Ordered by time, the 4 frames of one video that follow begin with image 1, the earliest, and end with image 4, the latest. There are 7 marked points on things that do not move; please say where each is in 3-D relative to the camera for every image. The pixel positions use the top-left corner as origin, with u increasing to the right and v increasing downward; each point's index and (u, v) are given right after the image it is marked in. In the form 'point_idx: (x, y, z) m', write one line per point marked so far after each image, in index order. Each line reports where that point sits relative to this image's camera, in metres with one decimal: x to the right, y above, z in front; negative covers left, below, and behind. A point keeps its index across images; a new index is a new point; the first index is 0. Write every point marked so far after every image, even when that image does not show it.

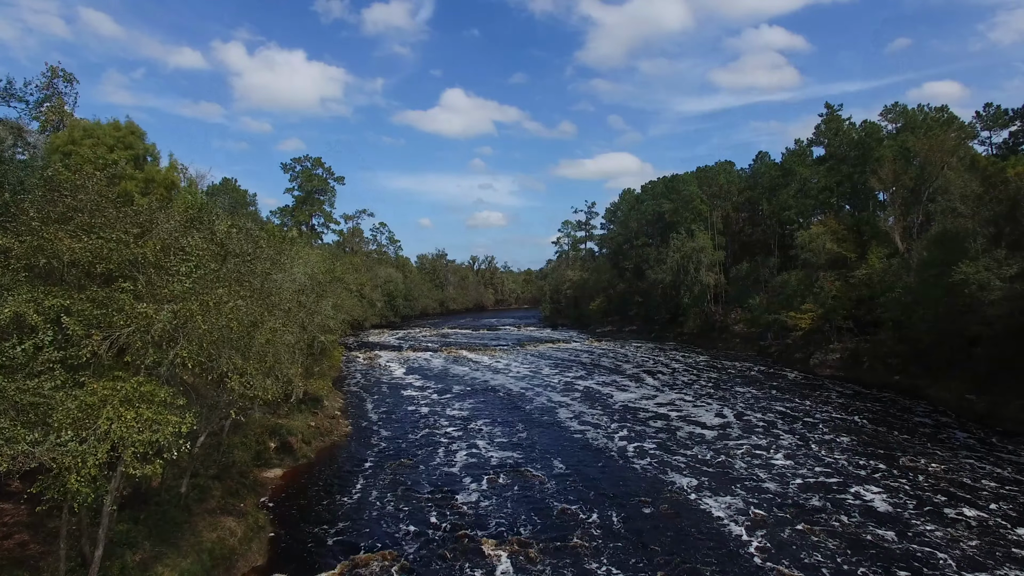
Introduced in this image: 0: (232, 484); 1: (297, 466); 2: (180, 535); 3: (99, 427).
0: (-7.6, -5.3, +15.3) m
1: (-7.3, -6.0, +19.0) m
2: (-6.8, -5.1, +11.5) m
3: (-5.3, -1.8, +7.2) m
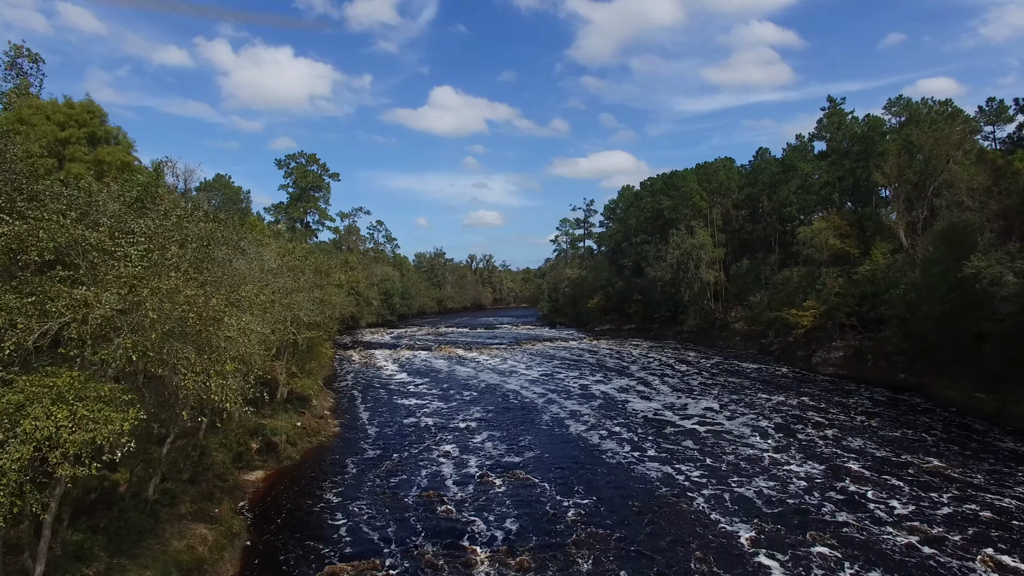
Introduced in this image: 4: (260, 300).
0: (-7.9, -5.1, +14.4) m
1: (-7.5, -5.8, +18.1) m
2: (-7.1, -4.9, +10.7) m
3: (-5.5, -1.6, +6.3) m
4: (-6.8, -0.3, +15.2) m
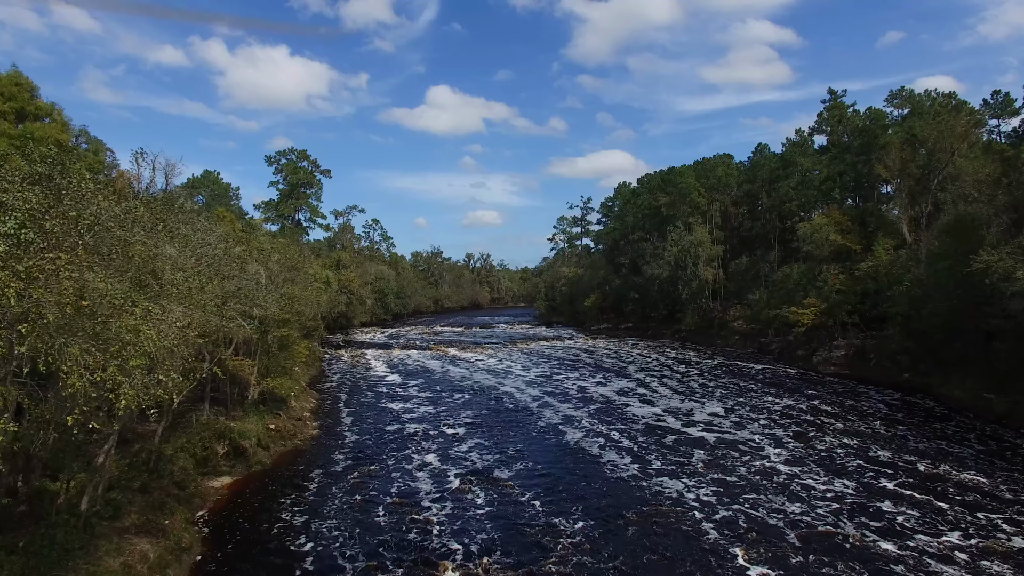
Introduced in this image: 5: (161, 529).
0: (-8.4, -5.0, +13.3) m
1: (-8.0, -5.6, +17.0) m
2: (-7.6, -4.7, +9.6) m
3: (-6.1, -1.4, +5.2) m
4: (-7.3, -0.1, +14.1) m
5: (-7.6, -5.2, +12.2) m
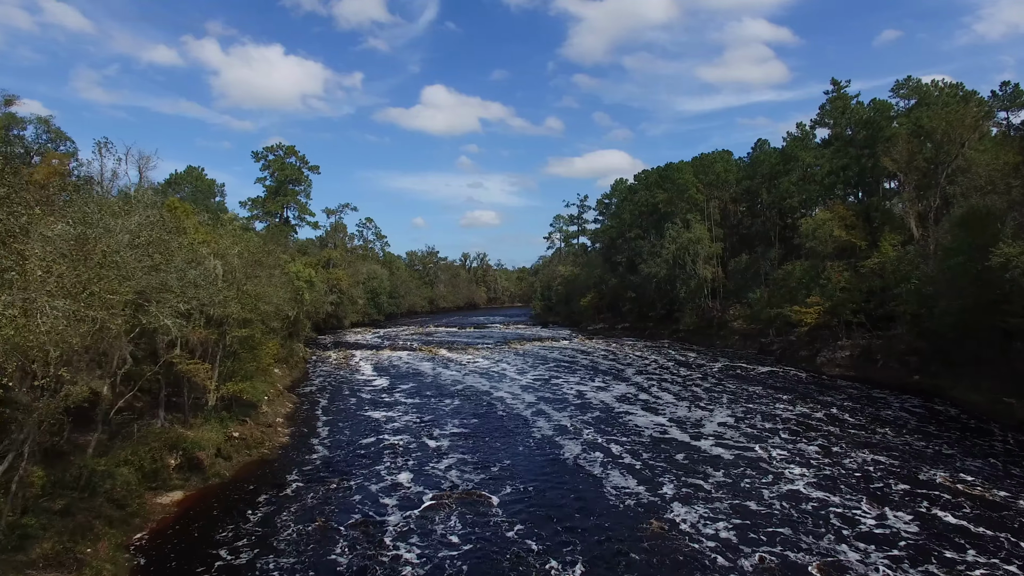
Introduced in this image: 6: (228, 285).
0: (-8.9, -4.9, +11.7) m
1: (-8.6, -5.5, +15.4) m
2: (-8.1, -4.6, +8.0) m
3: (-6.6, -1.3, +3.6) m
4: (-7.9, 0.0, +12.5) m
5: (-8.2, -5.1, +10.6) m
6: (-9.3, +0.1, +18.4) m
